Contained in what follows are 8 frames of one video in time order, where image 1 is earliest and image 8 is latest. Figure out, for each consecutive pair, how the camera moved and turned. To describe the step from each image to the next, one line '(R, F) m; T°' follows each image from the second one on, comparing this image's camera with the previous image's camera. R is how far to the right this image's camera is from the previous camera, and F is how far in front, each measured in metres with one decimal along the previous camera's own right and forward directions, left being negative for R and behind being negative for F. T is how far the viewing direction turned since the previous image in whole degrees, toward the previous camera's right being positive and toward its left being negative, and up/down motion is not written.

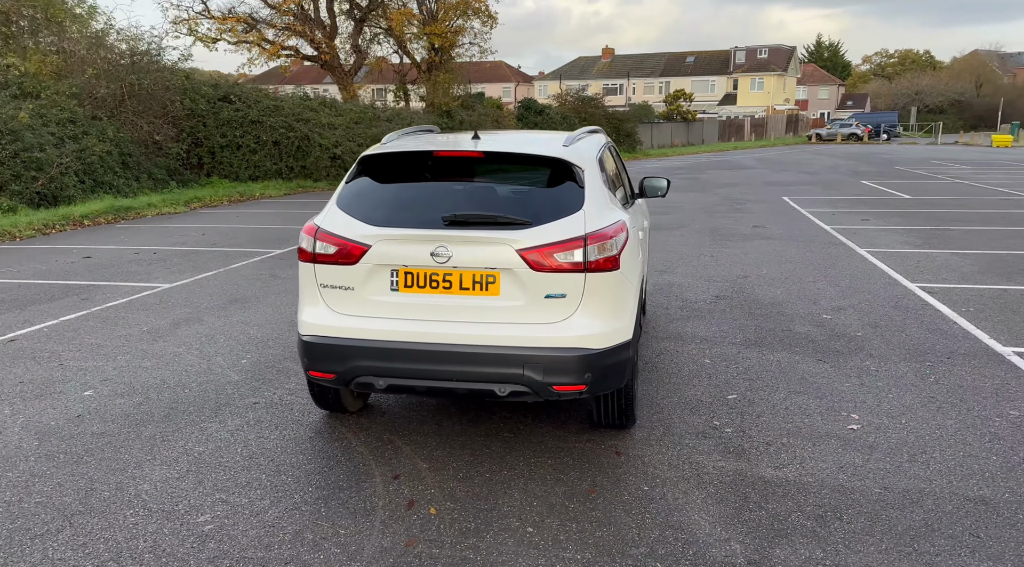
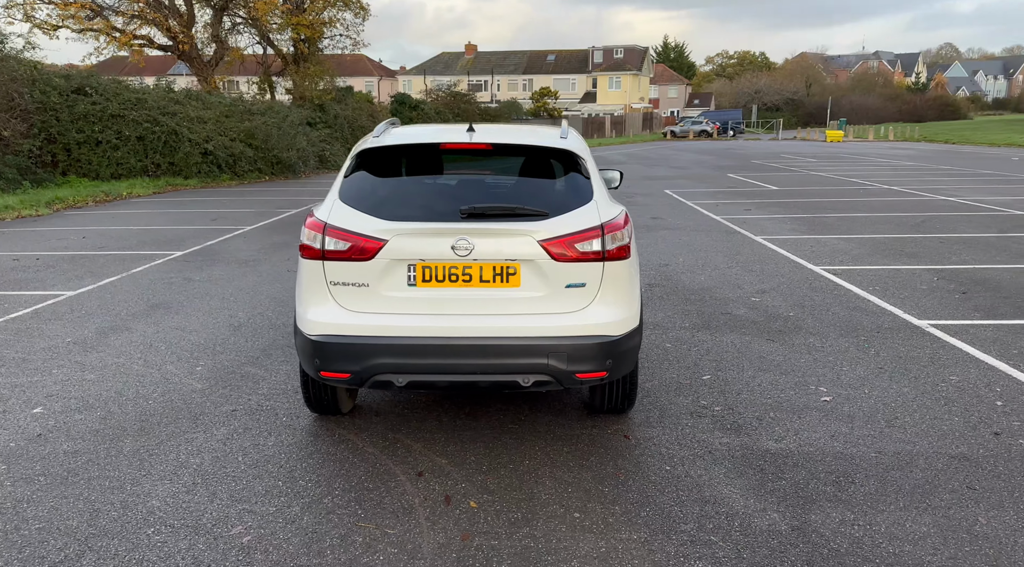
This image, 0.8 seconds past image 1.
(-0.7, 0.0) m; +9°
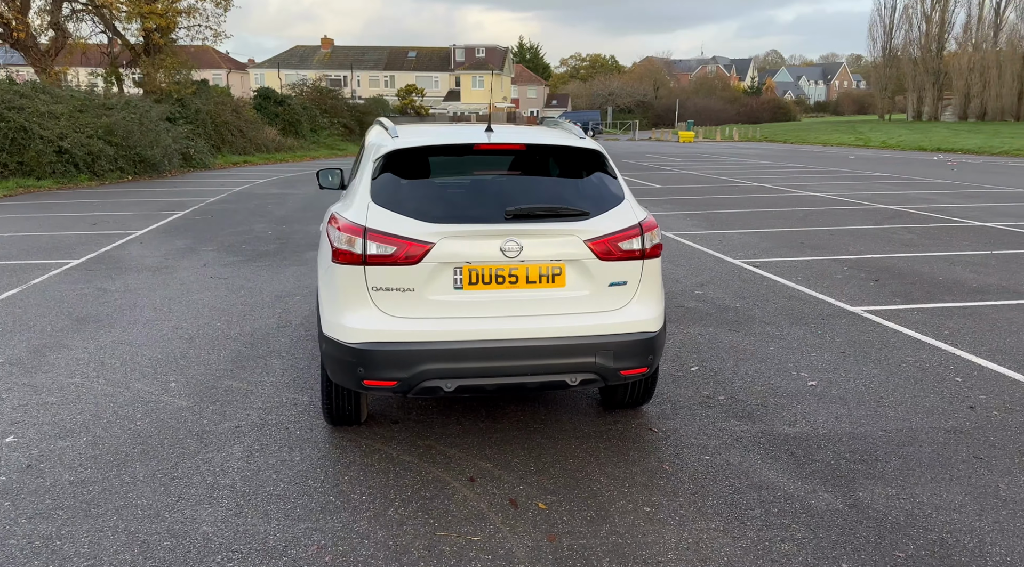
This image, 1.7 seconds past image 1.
(-0.8, +0.1) m; +9°
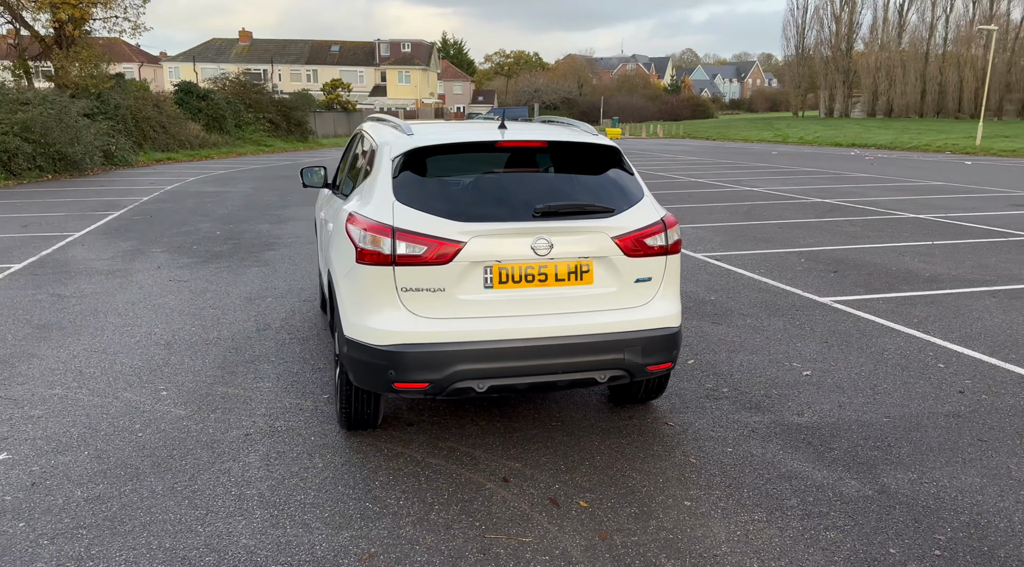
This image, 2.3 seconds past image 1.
(-0.4, 0.0) m; +5°
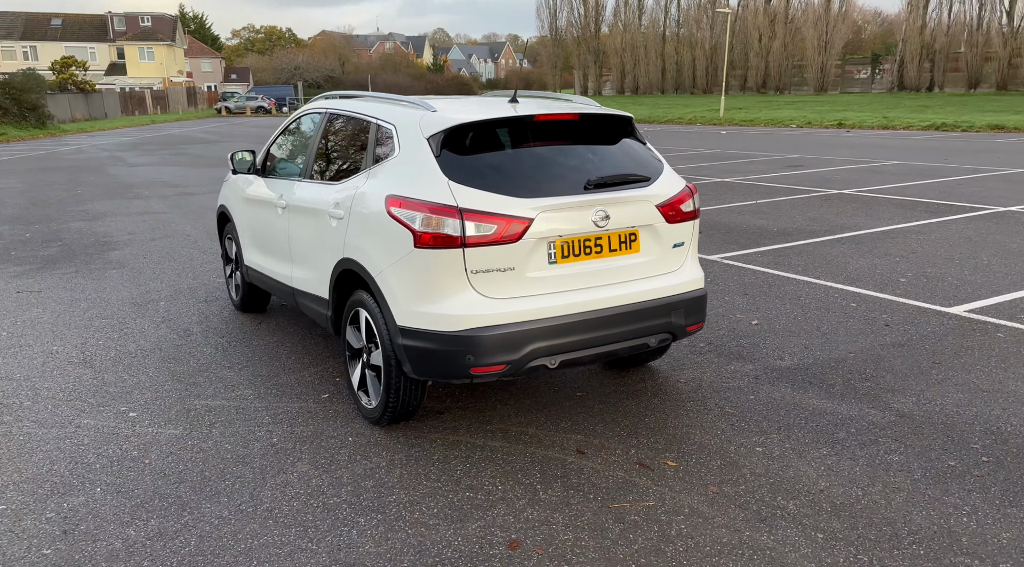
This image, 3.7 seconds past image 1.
(-1.2, +0.2) m; +15°
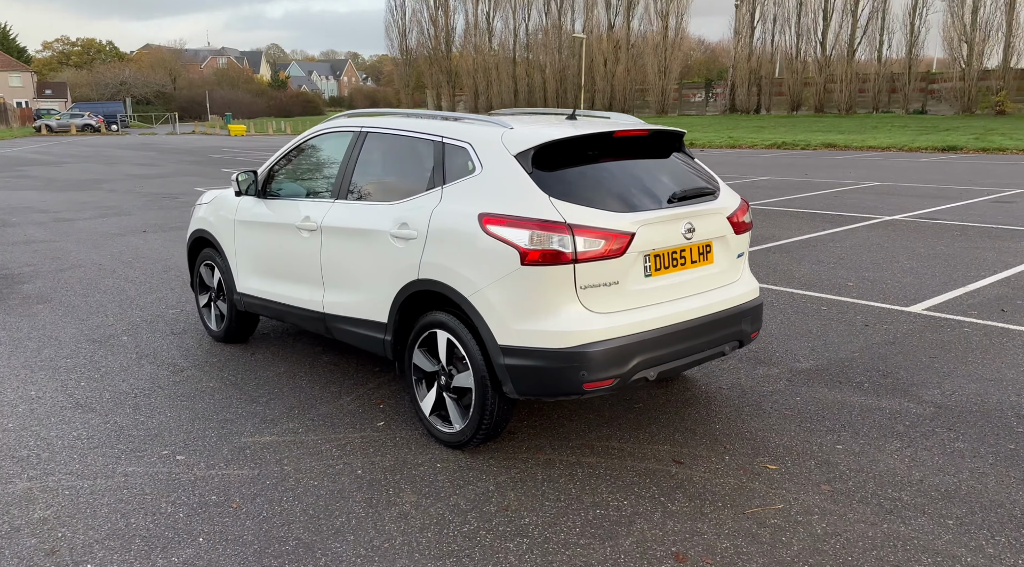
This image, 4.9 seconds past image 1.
(-1.0, +0.1) m; +10°
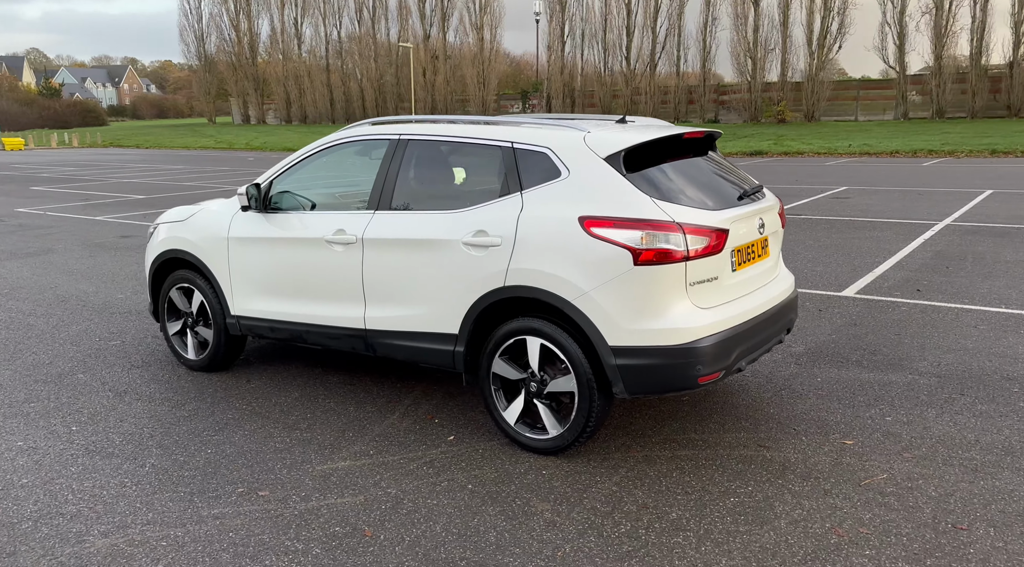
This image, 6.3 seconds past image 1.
(-1.2, +0.1) m; +12°
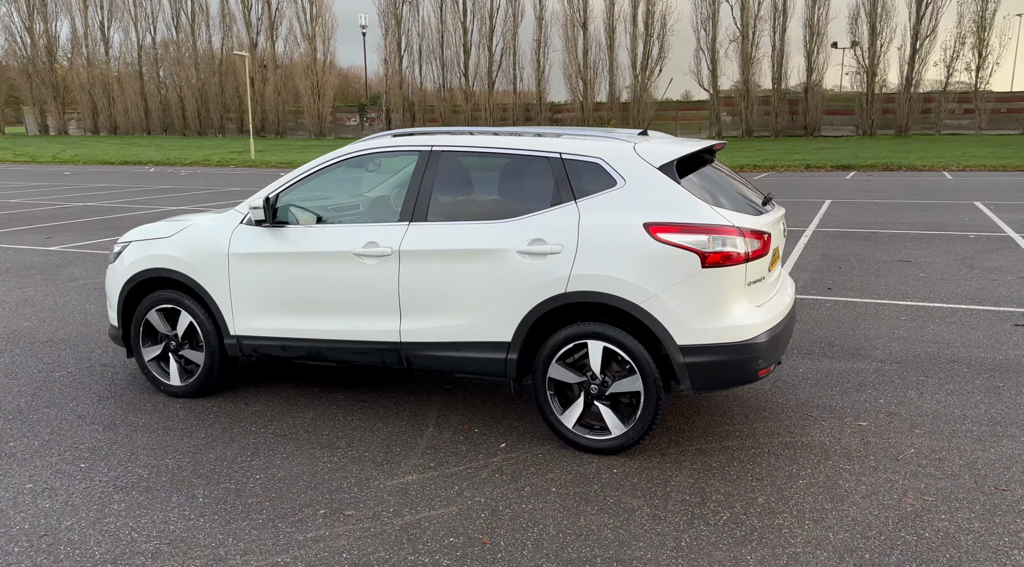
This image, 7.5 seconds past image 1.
(-1.0, 0.0) m; +11°
